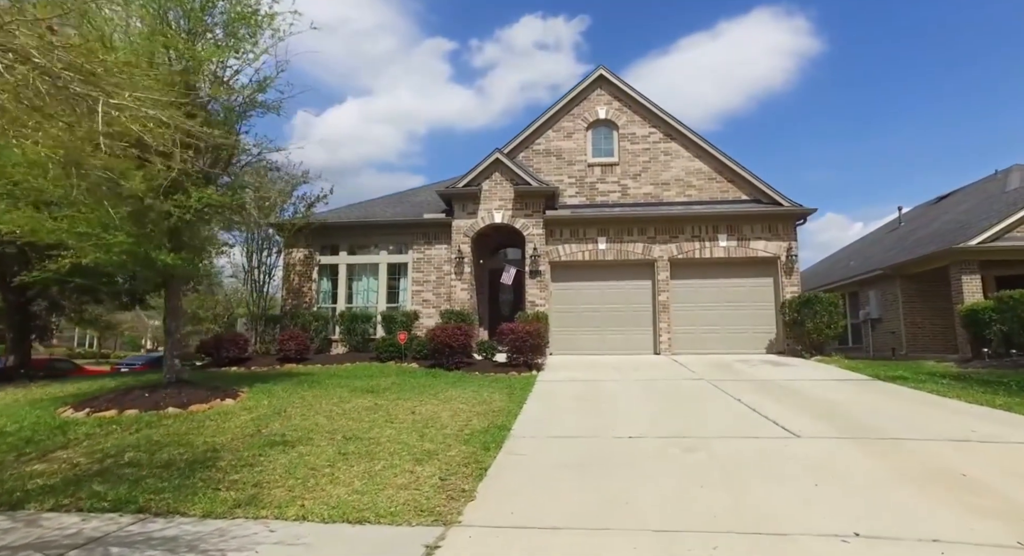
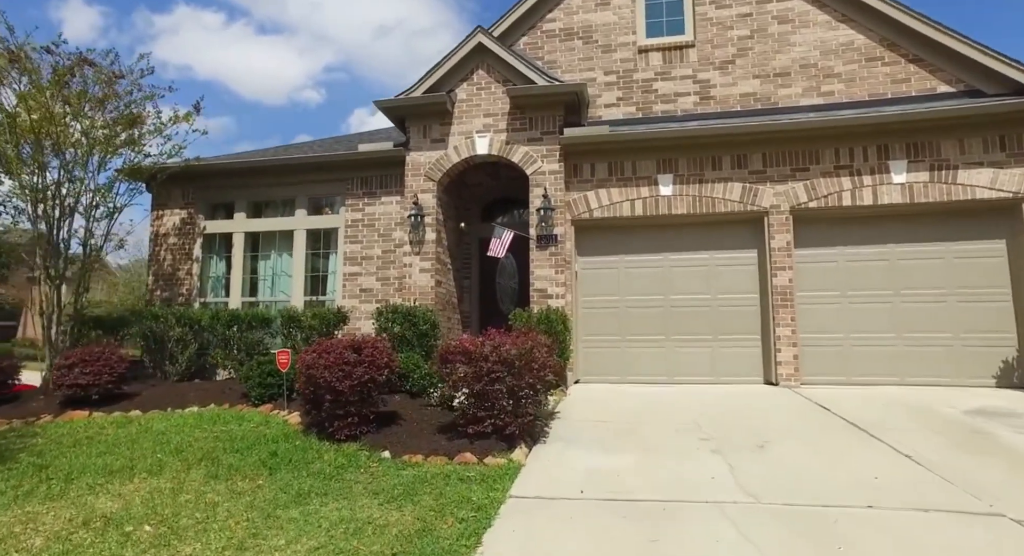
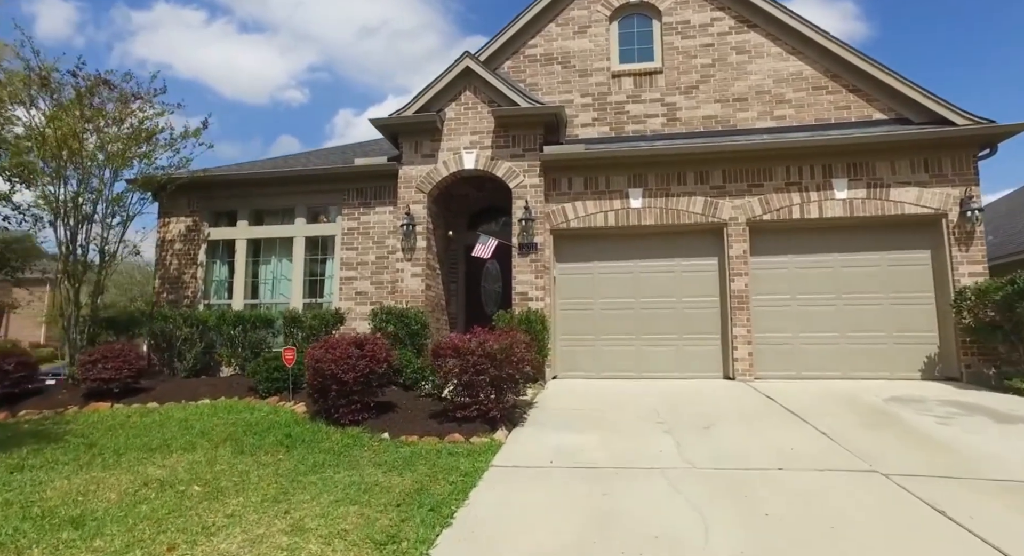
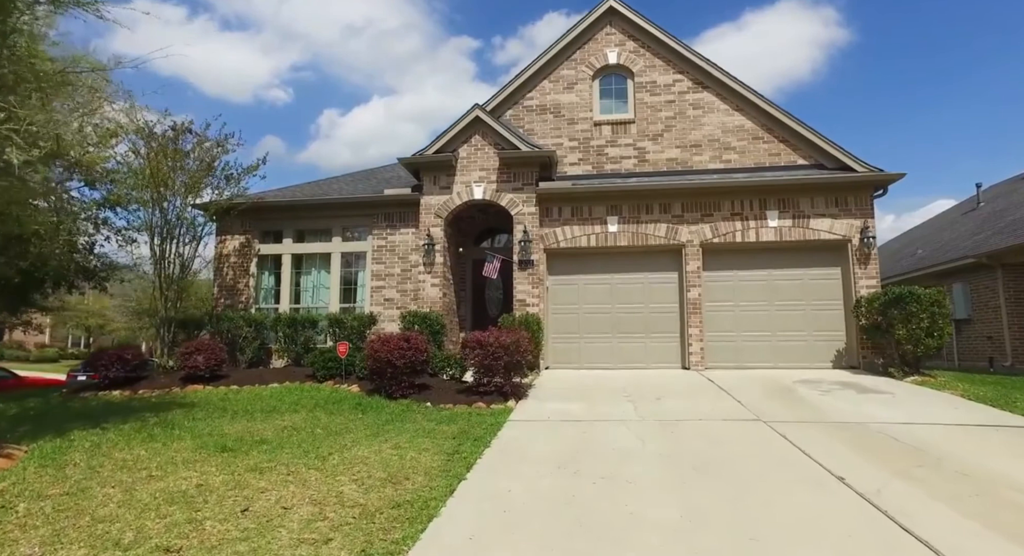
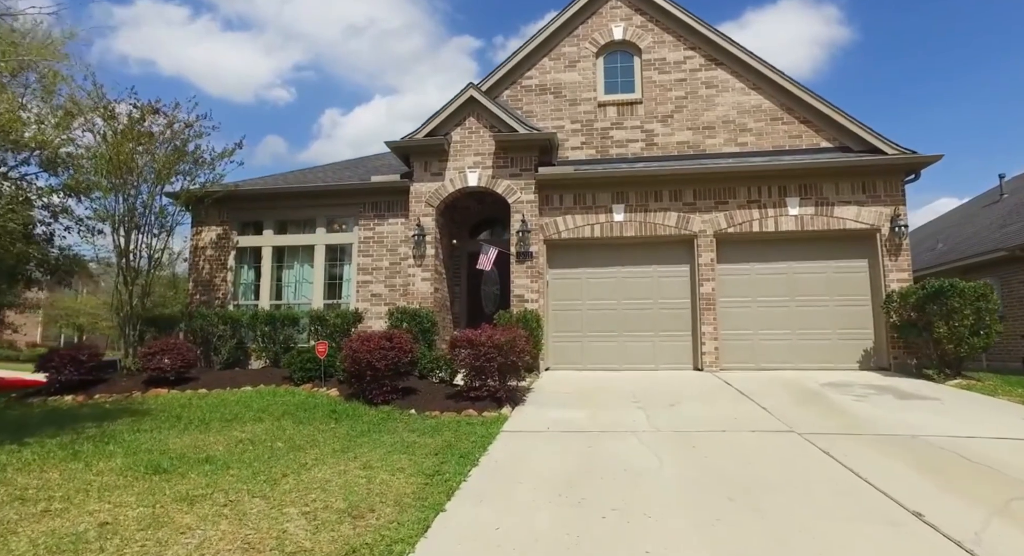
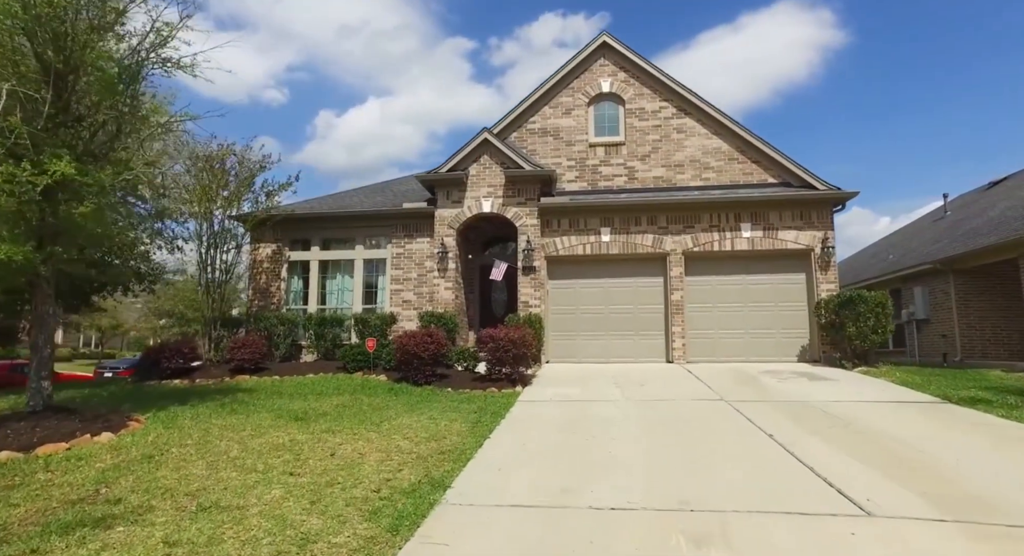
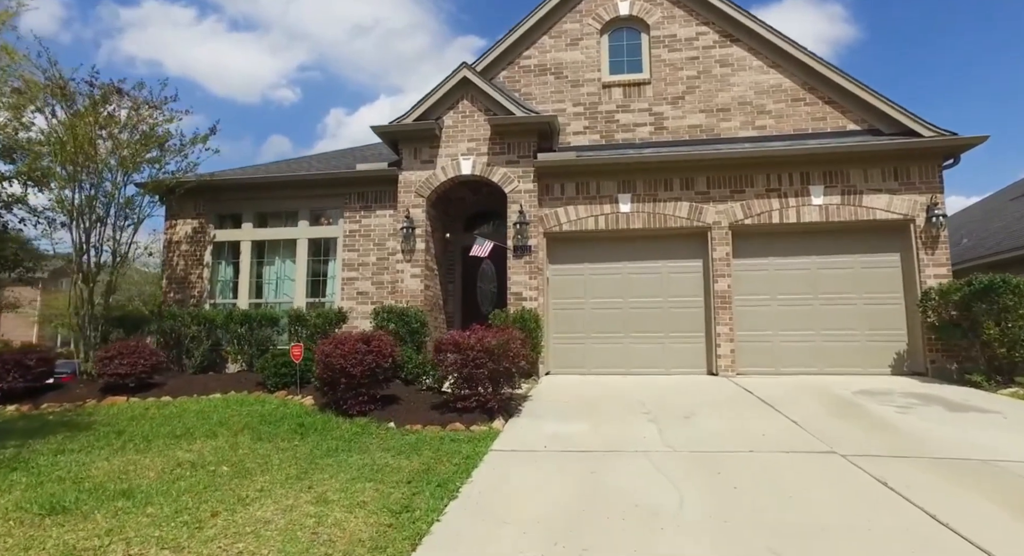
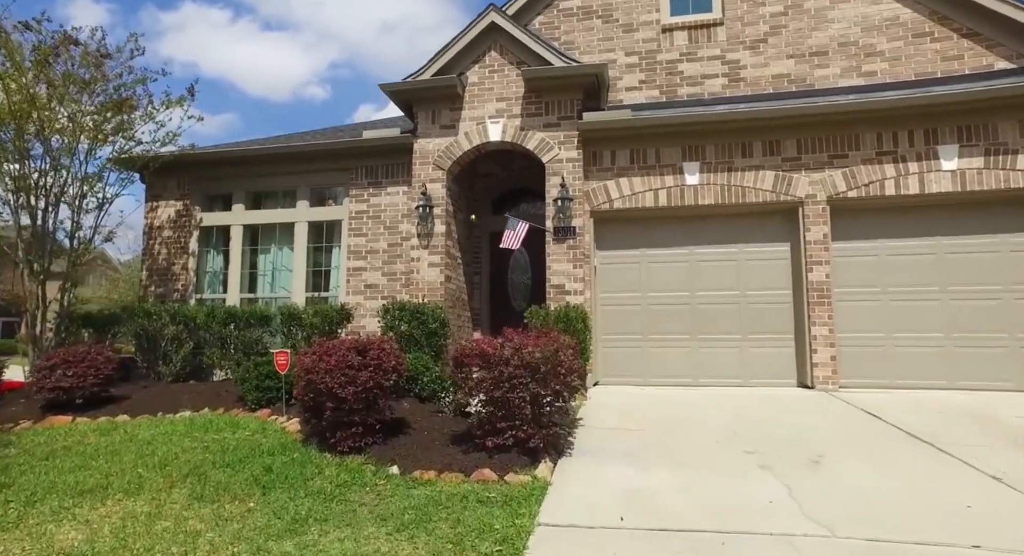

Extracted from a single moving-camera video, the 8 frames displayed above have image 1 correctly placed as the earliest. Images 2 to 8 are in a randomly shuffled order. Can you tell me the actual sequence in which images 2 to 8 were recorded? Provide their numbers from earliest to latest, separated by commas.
6, 4, 5, 7, 3, 2, 8
